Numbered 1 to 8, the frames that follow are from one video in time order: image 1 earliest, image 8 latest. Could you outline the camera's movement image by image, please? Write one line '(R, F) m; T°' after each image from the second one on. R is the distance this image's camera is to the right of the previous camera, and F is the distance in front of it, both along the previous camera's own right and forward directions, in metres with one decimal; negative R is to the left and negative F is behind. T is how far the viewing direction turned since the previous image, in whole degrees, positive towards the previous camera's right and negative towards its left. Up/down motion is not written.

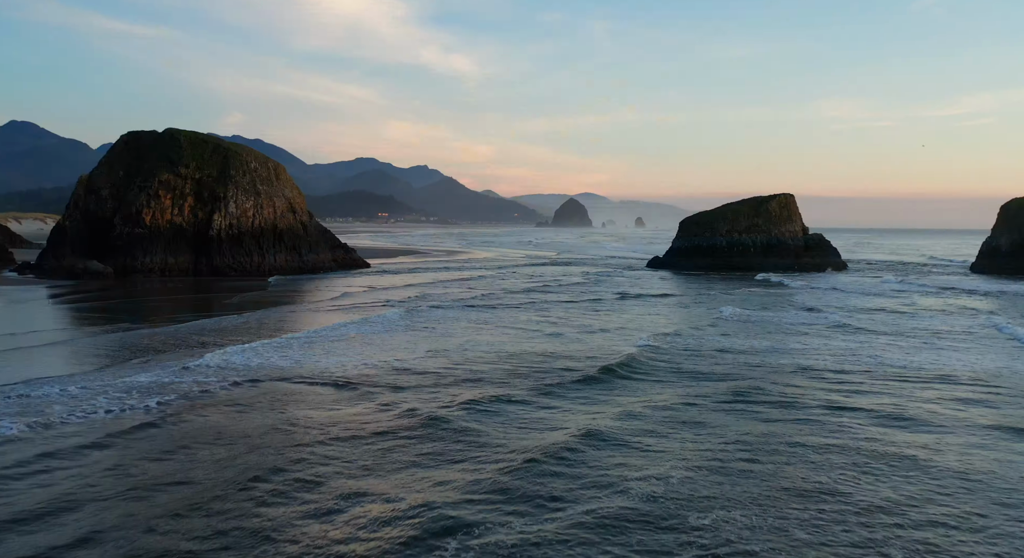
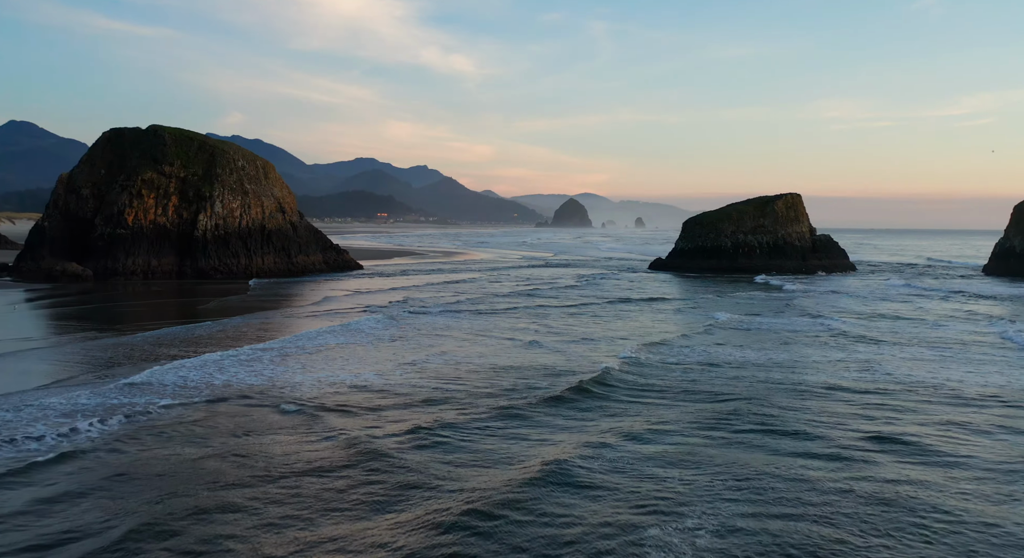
(+0.1, +1.8) m; 0°
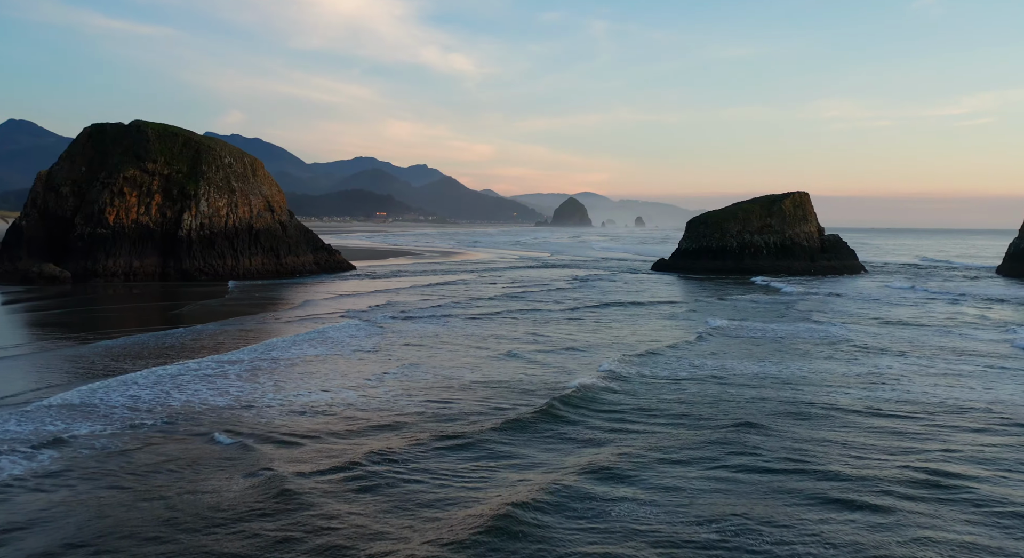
(+0.1, +1.8) m; 0°
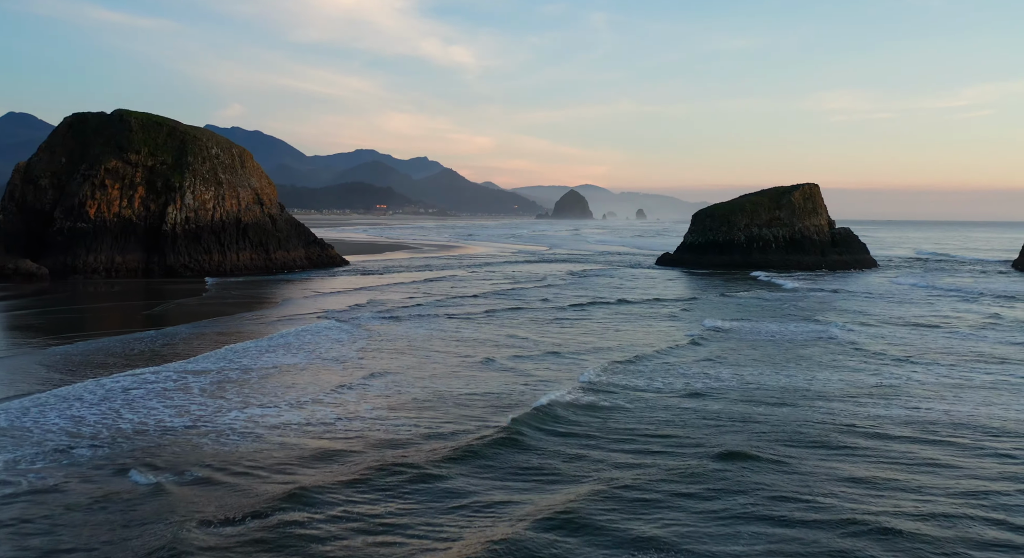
(+0.1, +1.8) m; 0°
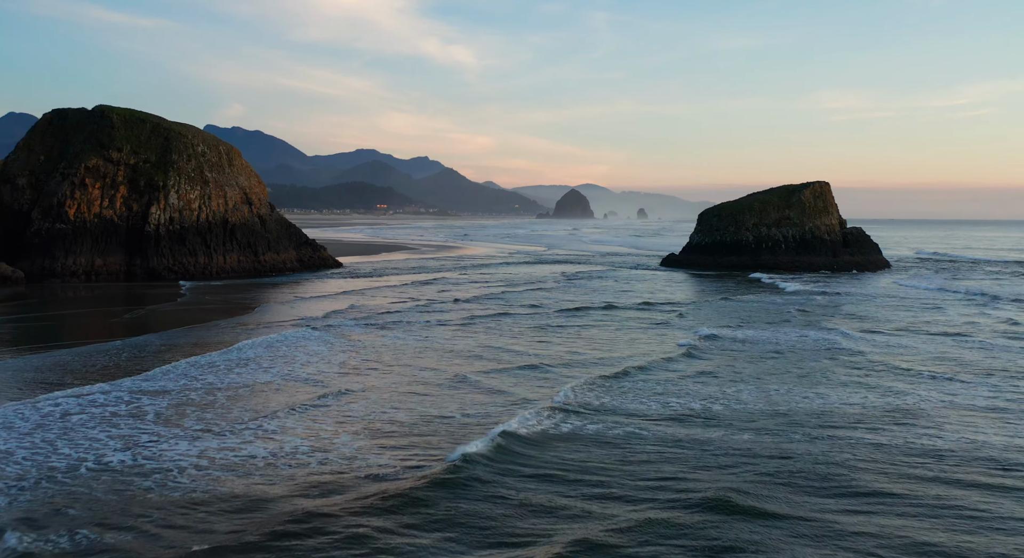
(+0.1, +1.8) m; 0°
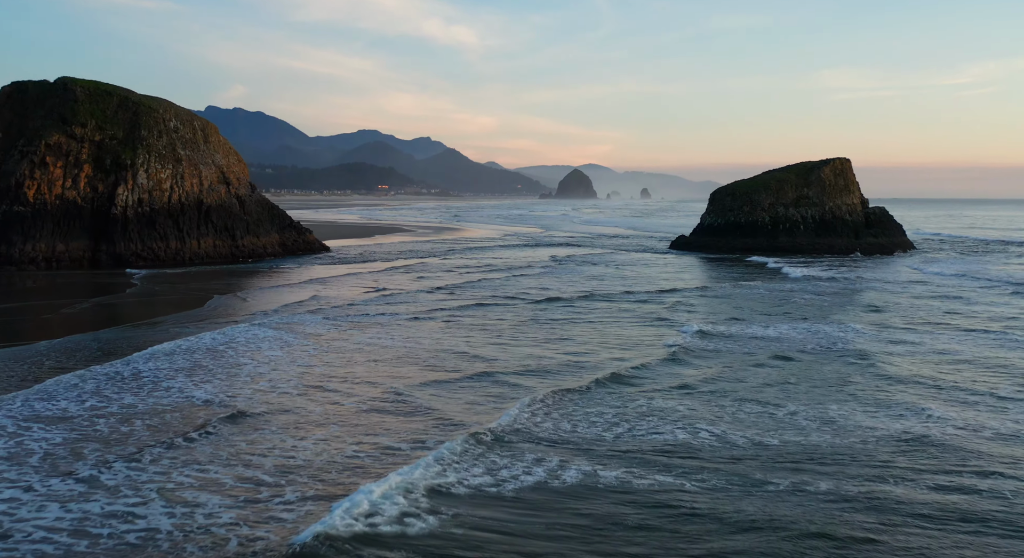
(+0.2, +3.1) m; 0°
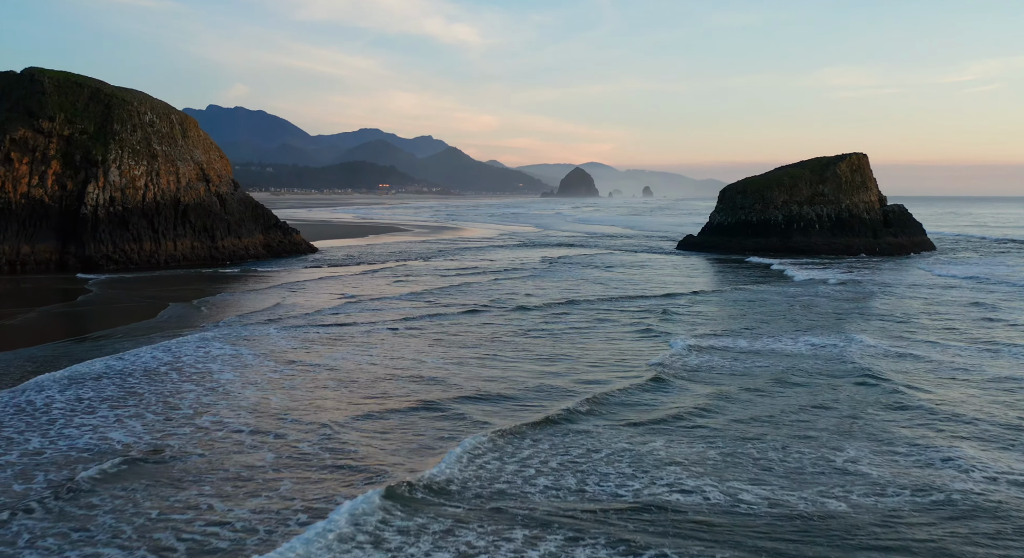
(+0.1, +2.4) m; 0°
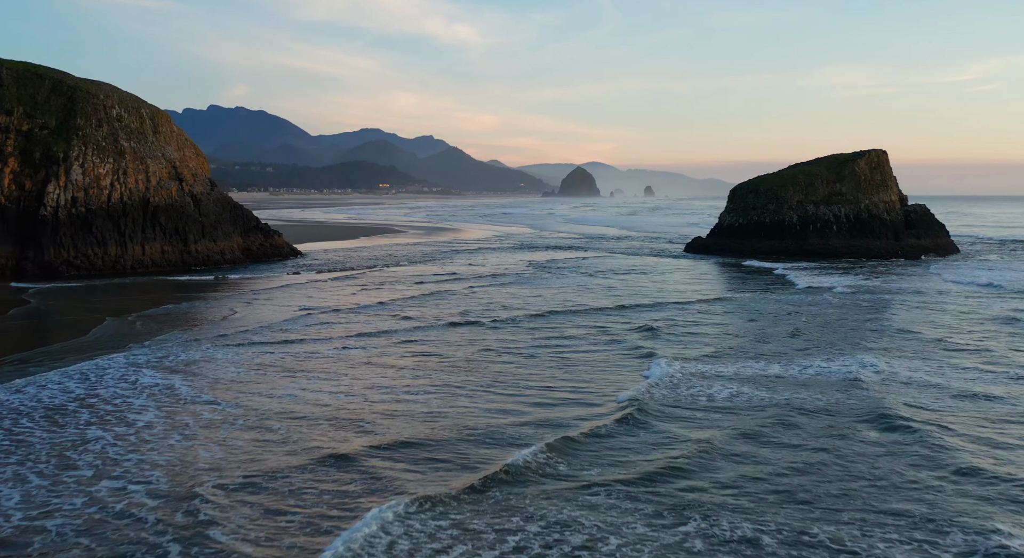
(+0.1, +2.6) m; 0°
